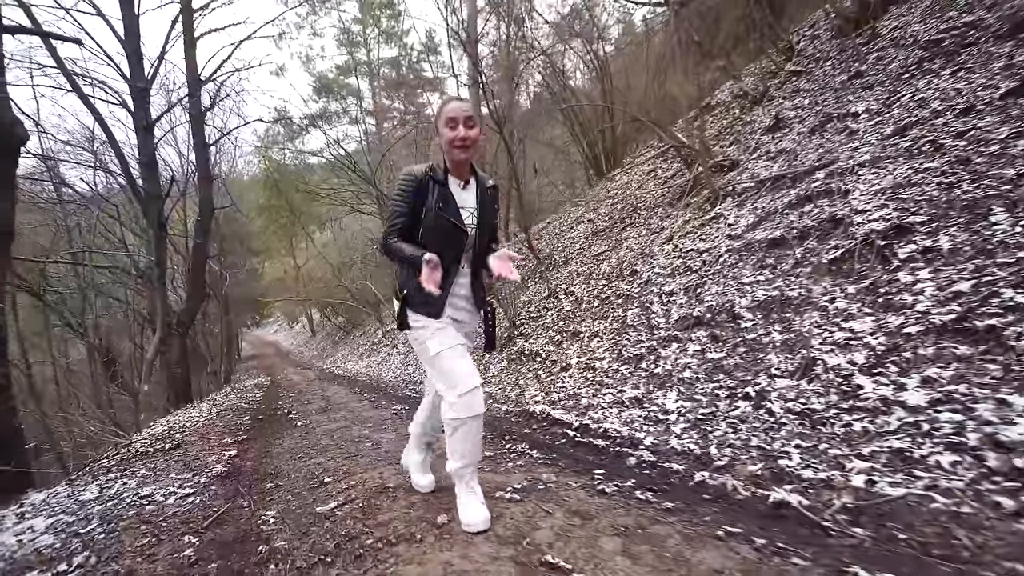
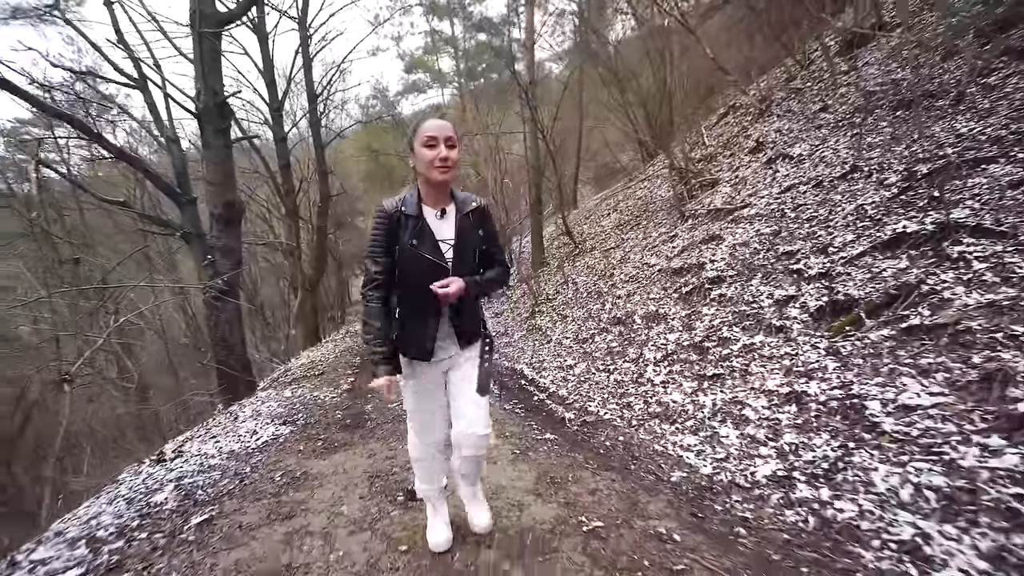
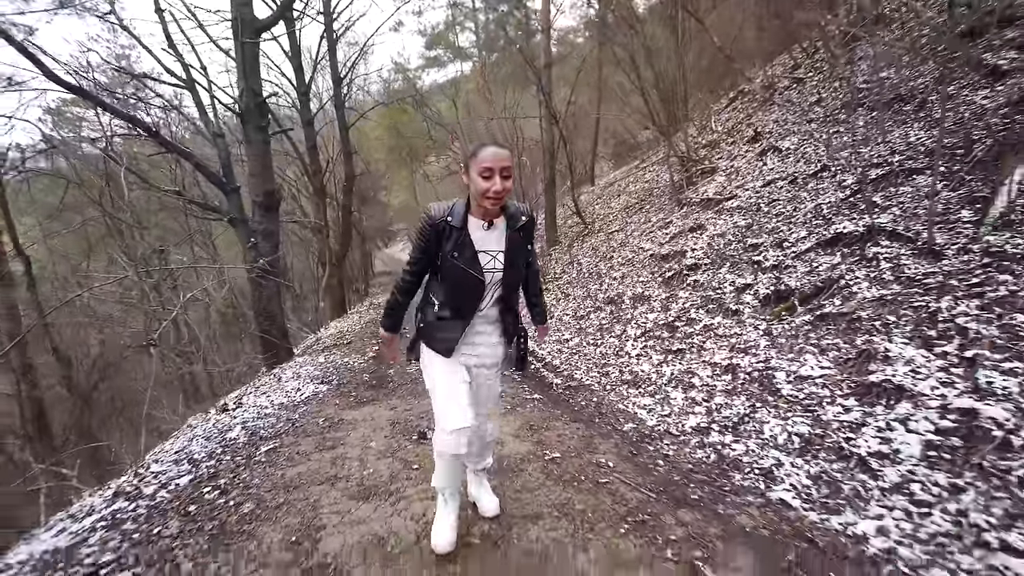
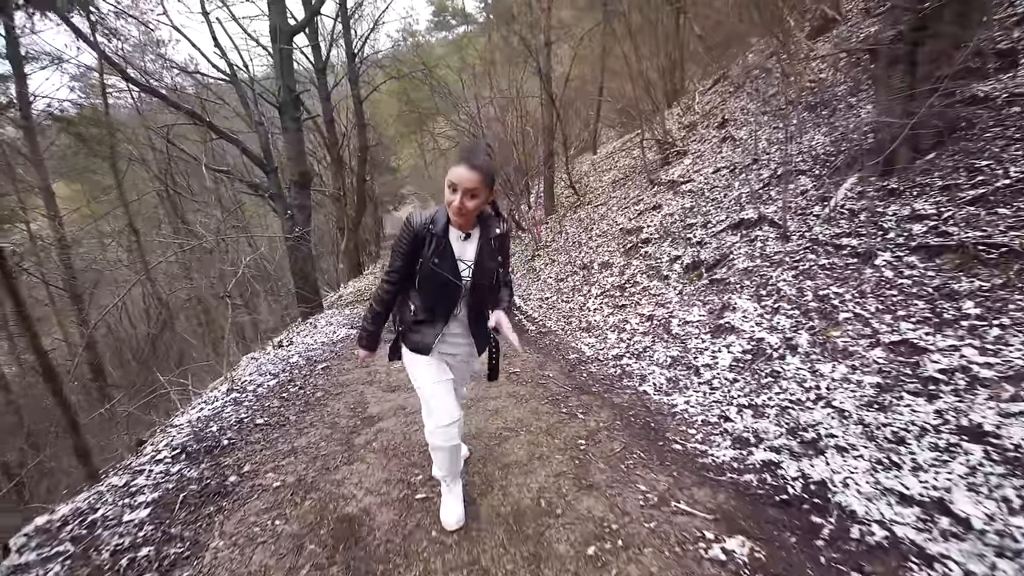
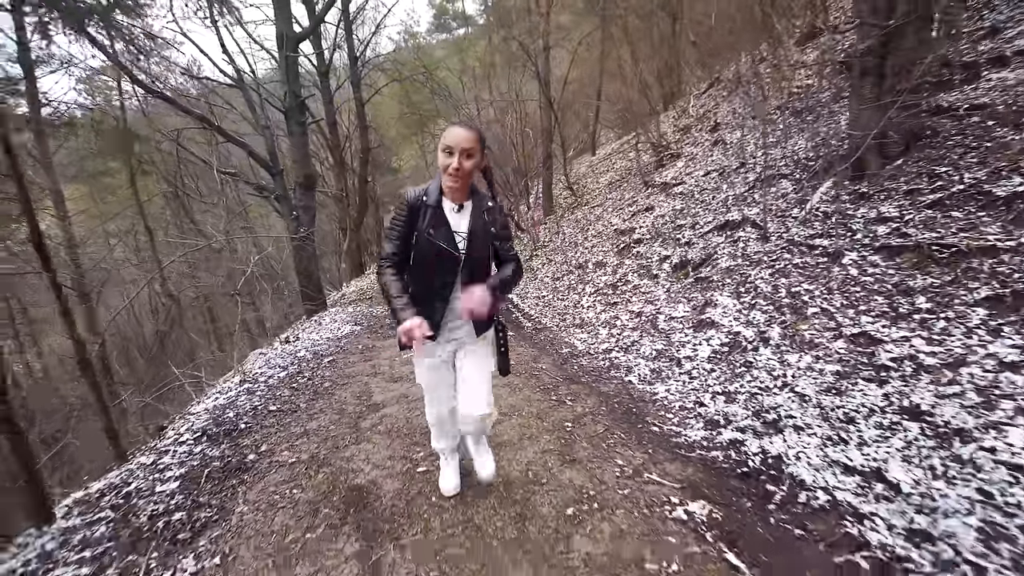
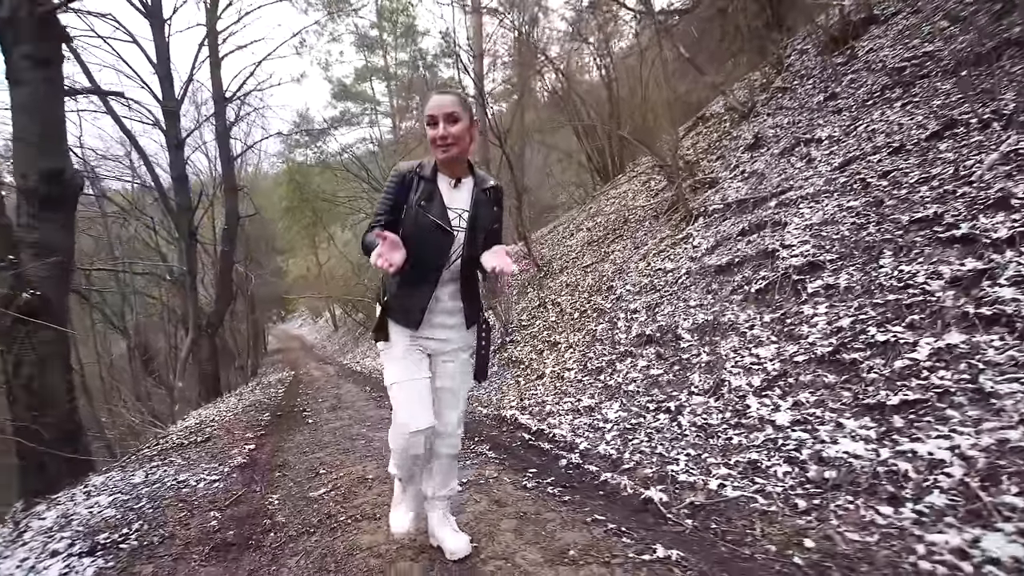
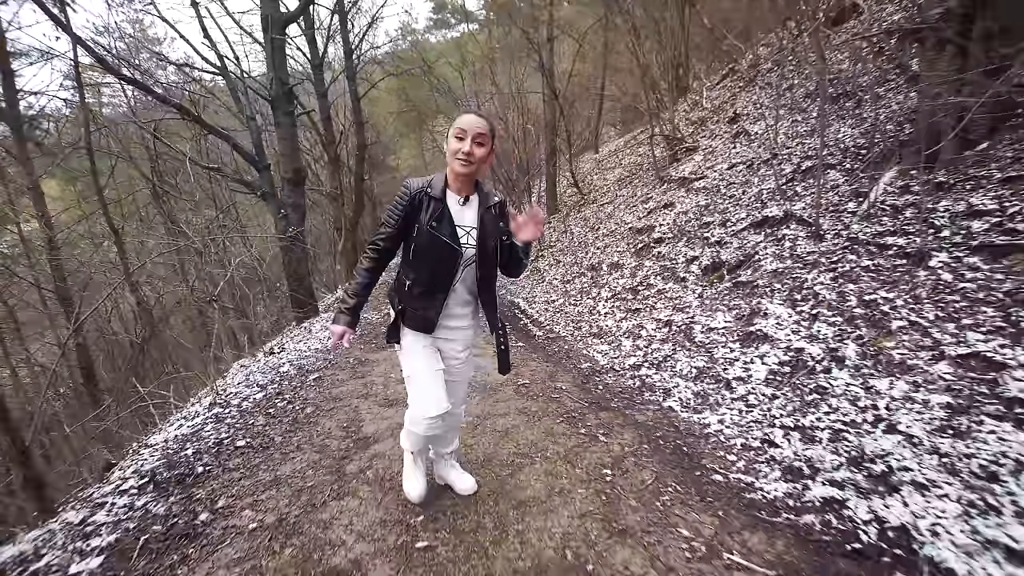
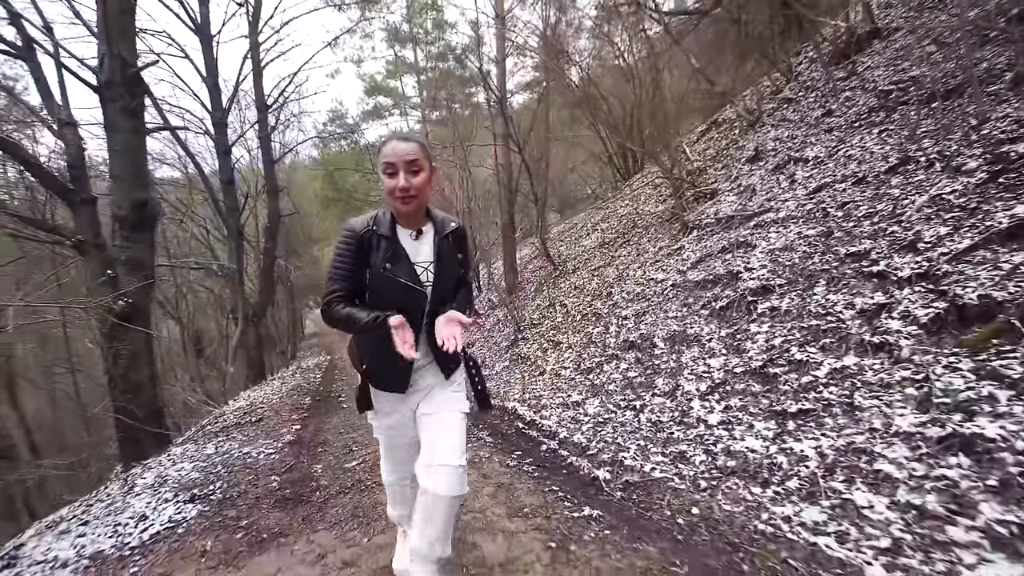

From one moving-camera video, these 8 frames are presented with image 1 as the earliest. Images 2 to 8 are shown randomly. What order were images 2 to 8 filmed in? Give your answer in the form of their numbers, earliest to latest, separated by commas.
6, 8, 2, 3, 7, 4, 5
